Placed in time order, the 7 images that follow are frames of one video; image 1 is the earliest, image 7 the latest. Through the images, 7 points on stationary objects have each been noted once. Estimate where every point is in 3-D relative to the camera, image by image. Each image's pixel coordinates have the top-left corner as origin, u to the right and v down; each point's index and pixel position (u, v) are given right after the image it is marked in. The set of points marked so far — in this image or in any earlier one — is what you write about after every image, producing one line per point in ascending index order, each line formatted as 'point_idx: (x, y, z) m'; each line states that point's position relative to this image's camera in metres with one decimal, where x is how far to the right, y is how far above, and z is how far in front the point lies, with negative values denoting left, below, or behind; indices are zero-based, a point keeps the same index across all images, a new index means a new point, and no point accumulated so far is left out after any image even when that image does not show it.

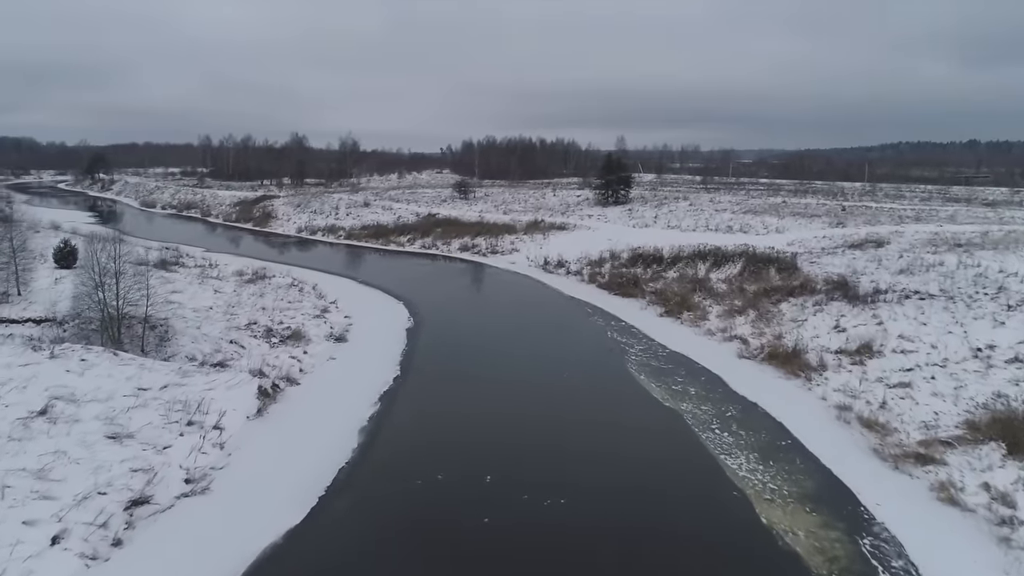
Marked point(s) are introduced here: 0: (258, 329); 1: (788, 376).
0: (-4.2, -0.7, +12.5) m
1: (+3.9, -1.3, +10.8) m
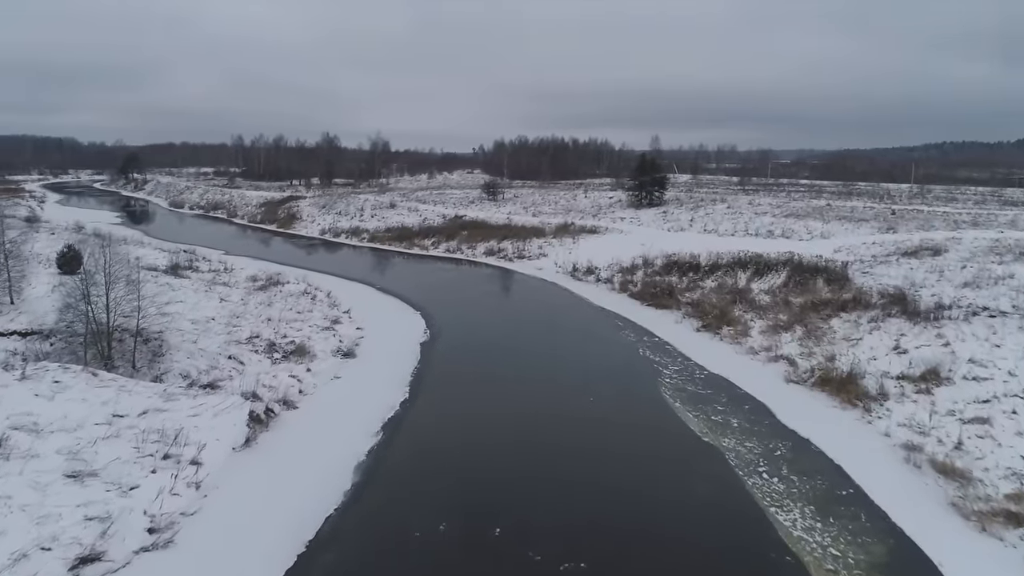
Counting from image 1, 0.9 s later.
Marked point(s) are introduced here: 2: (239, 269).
0: (-3.8, -0.9, +11.6) m
1: (+4.1, -1.5, +9.6) m
2: (-7.0, +0.5, +19.5) m
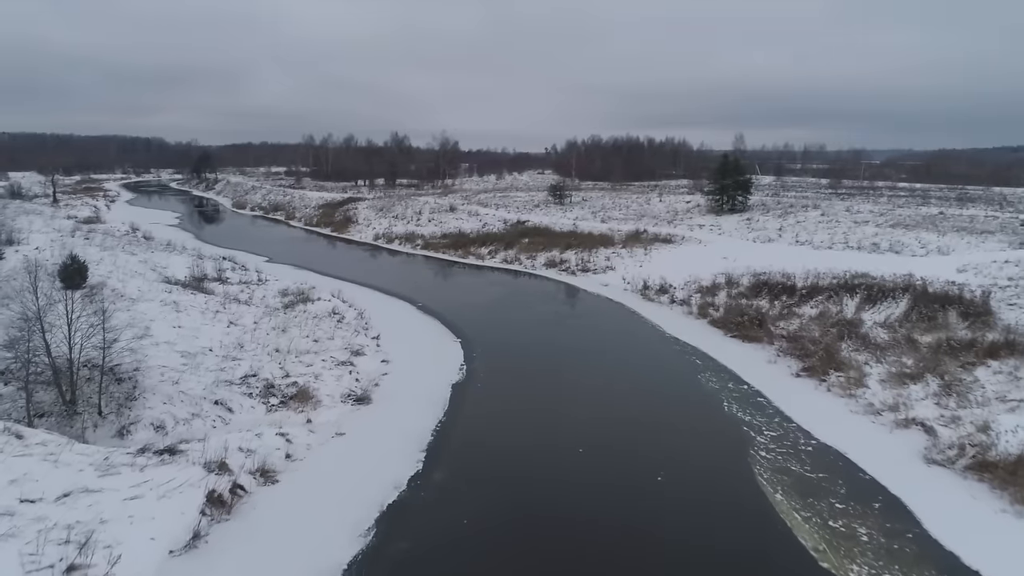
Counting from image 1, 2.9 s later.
0: (-3.2, -1.2, +9.6) m
1: (+4.5, -2.0, +6.8) m
2: (-5.6, +0.1, +17.8) m
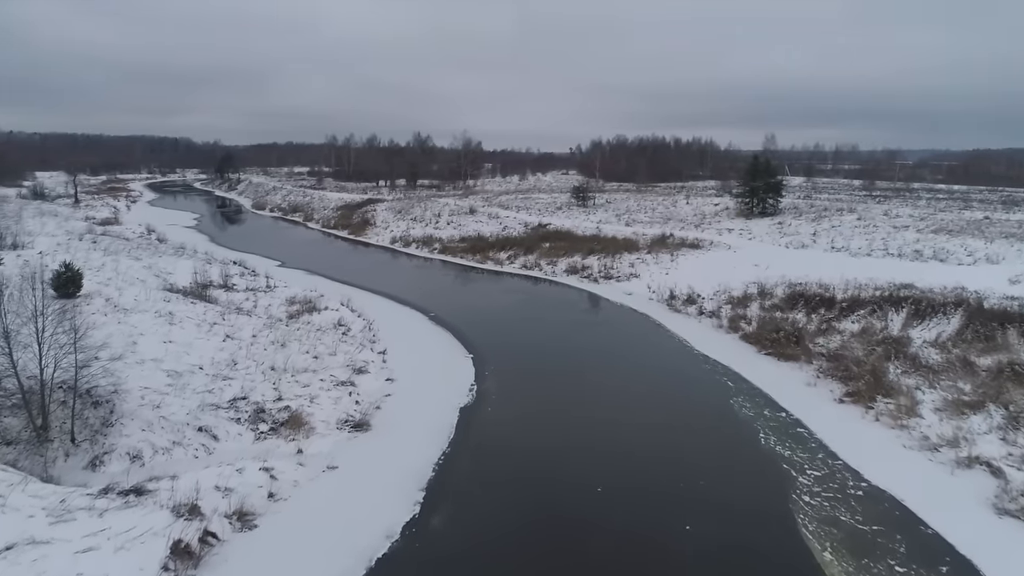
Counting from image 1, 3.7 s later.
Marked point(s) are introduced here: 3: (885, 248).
0: (-3.1, -1.4, +8.8) m
1: (+4.6, -2.2, +5.8) m
2: (-5.2, 0.0, +17.0) m
3: (+9.7, +1.0, +19.9) m
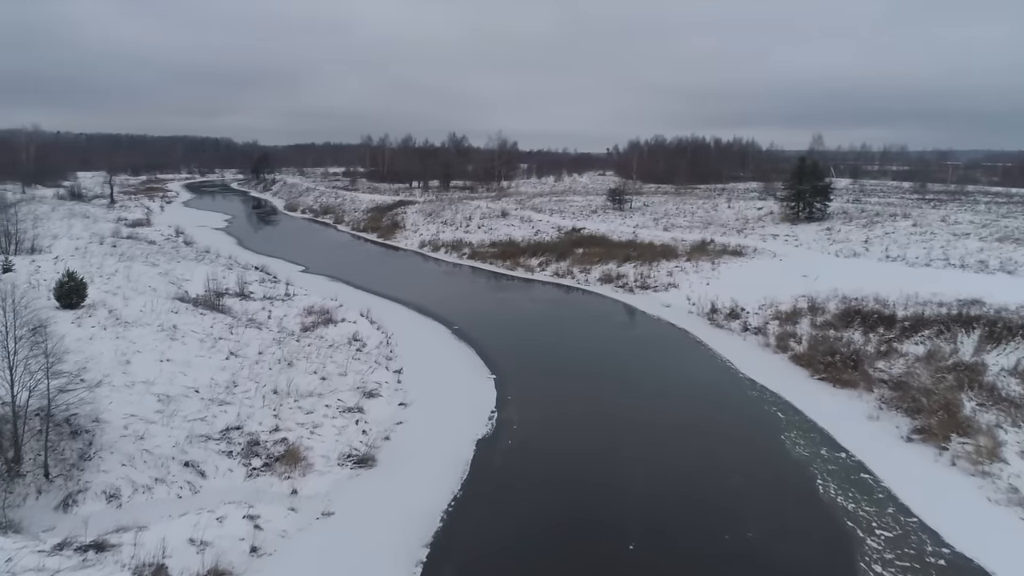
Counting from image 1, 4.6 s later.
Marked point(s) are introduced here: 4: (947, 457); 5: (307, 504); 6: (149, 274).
0: (-2.9, -1.6, +8.0) m
1: (+4.6, -2.5, +4.6) m
2: (-4.5, -0.2, +16.3) m
3: (+10.4, +0.7, +18.4) m
4: (+4.7, -1.8, +8.3) m
5: (-1.9, -2.0, +7.1) m
6: (-7.3, +0.3, +15.4) m
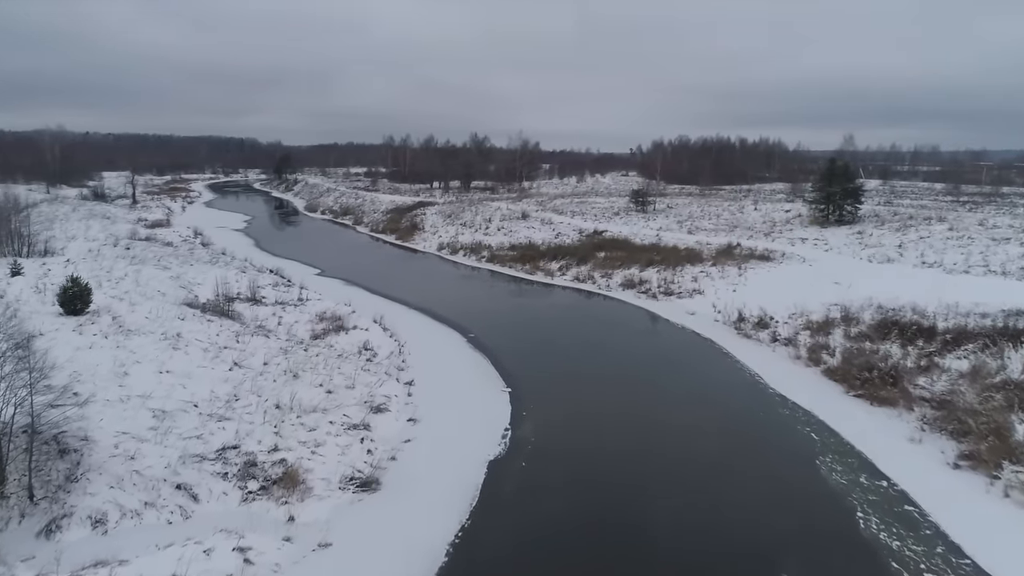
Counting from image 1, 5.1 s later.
0: (-2.7, -1.7, +7.5) m
1: (+4.6, -2.6, +3.9) m
2: (-4.1, -0.3, +15.9) m
3: (+10.9, +0.5, +17.6) m
4: (+4.8, -1.9, +7.6) m
5: (-1.8, -2.1, +6.6) m
6: (-6.9, +0.2, +15.1) m
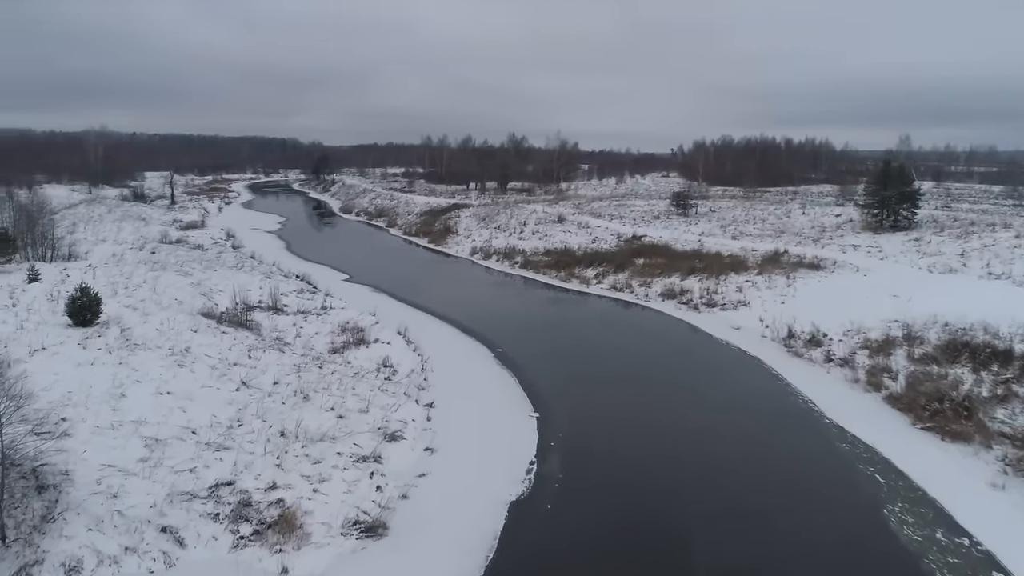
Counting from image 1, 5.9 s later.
0: (-2.5, -1.9, +6.8) m
1: (+4.6, -2.9, +2.8) m
2: (-3.5, -0.5, +15.2) m
3: (+11.6, +0.2, +16.2) m
4: (+5.0, -2.2, +6.5) m
5: (-1.6, -2.3, +5.9) m
6: (-6.3, +0.1, +14.6) m
